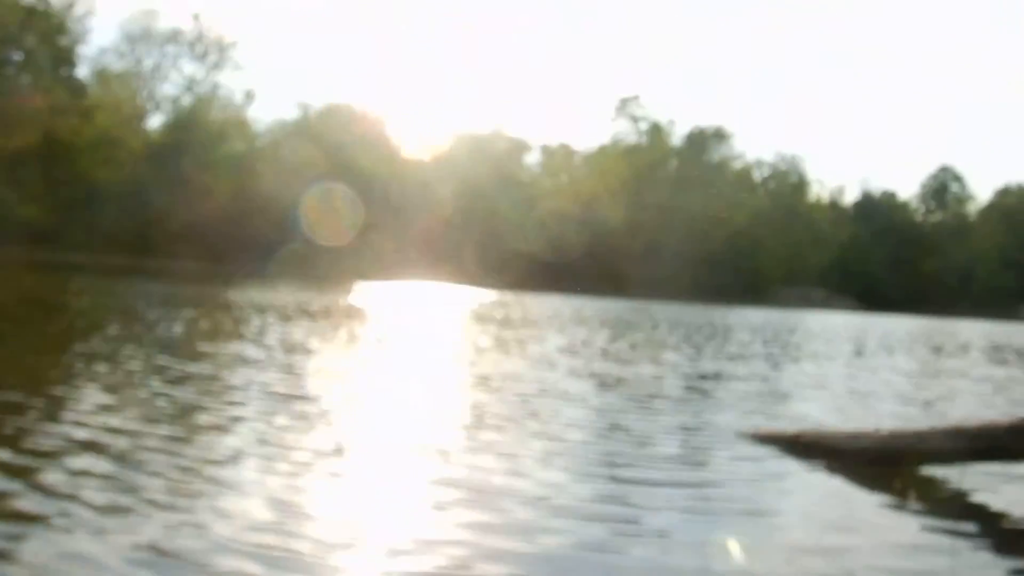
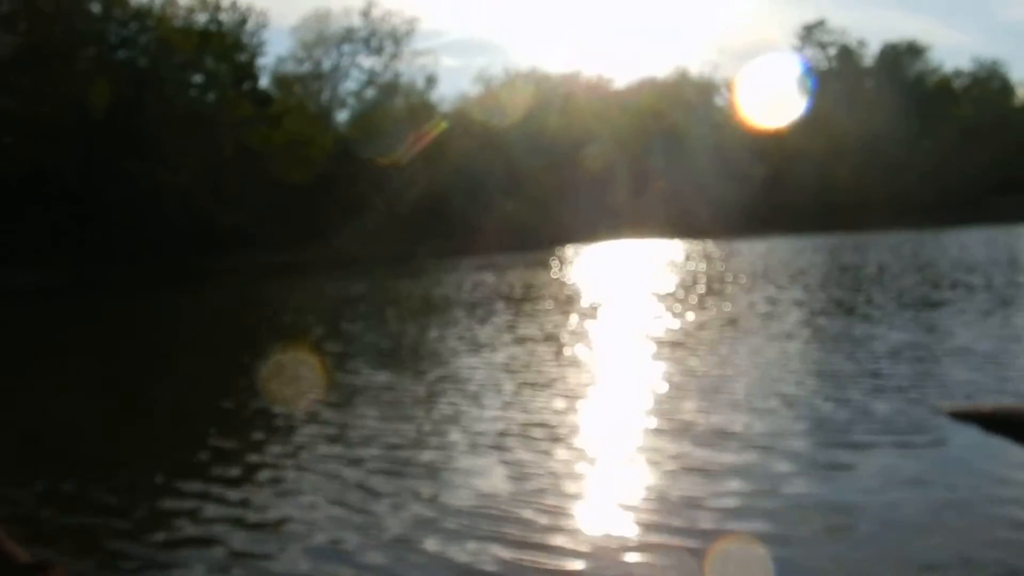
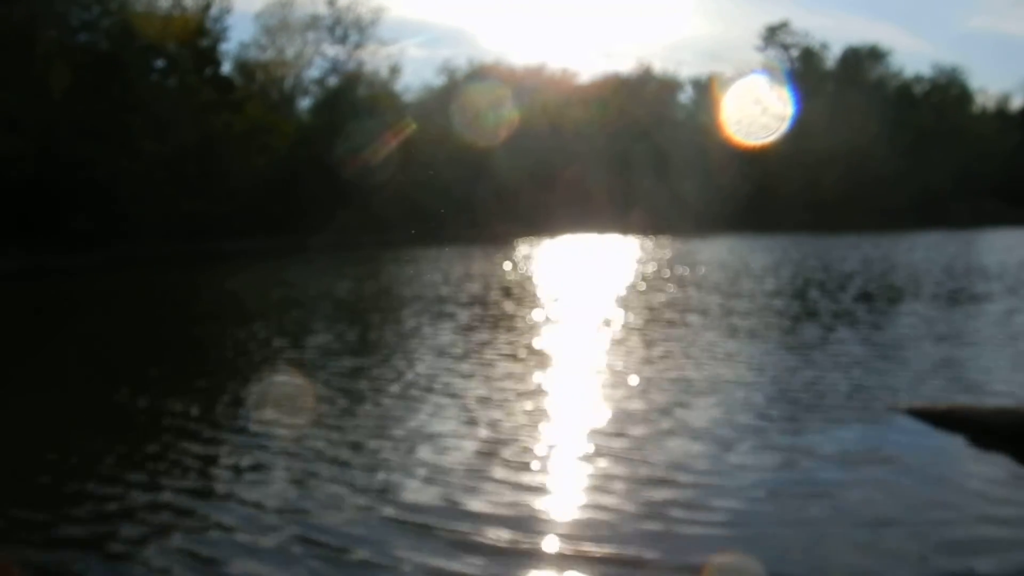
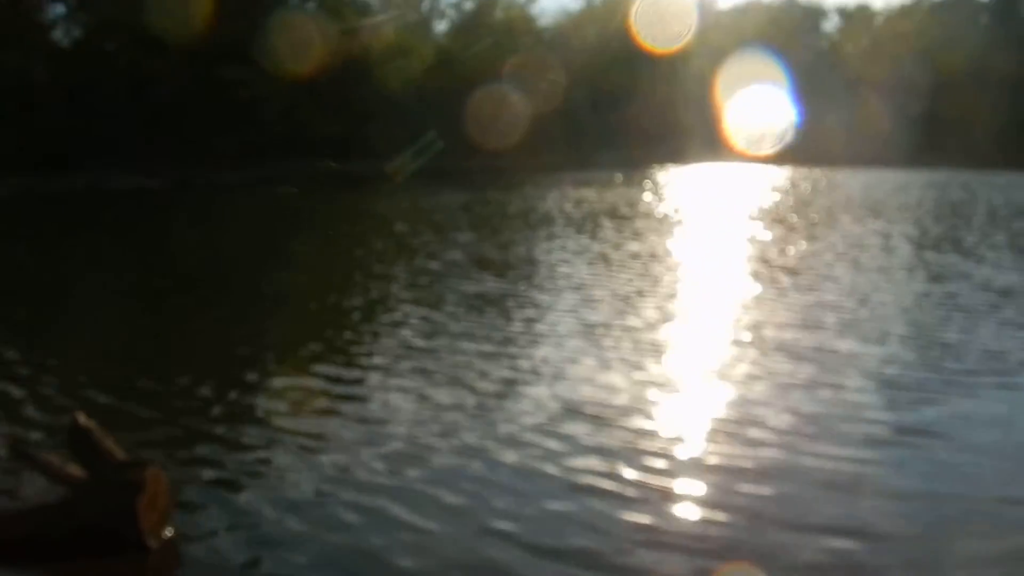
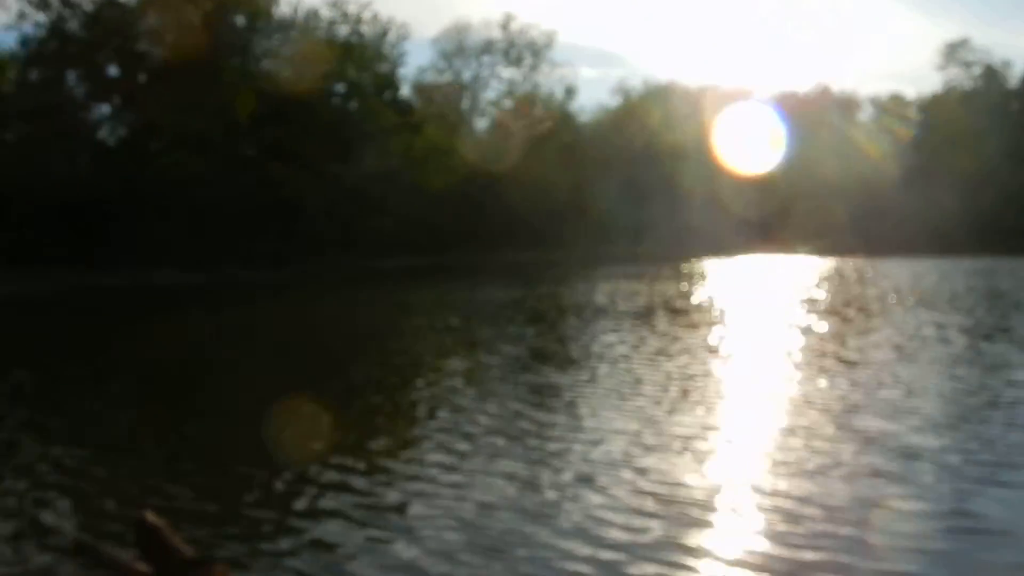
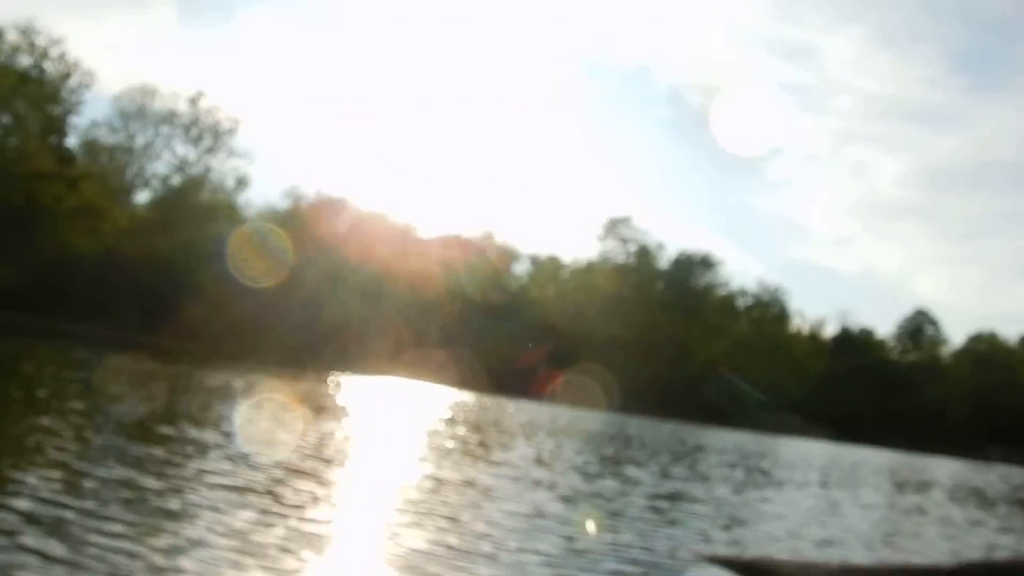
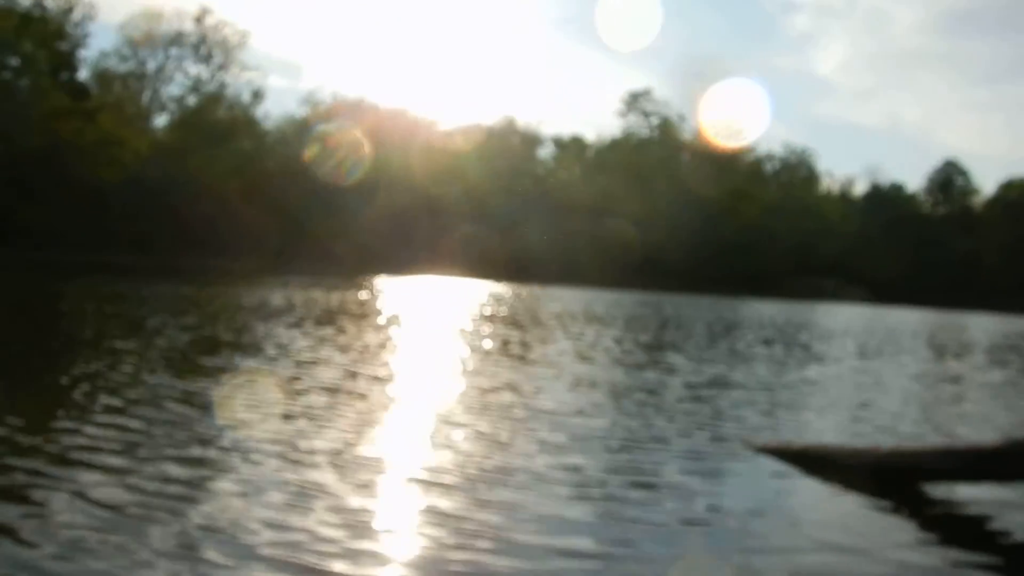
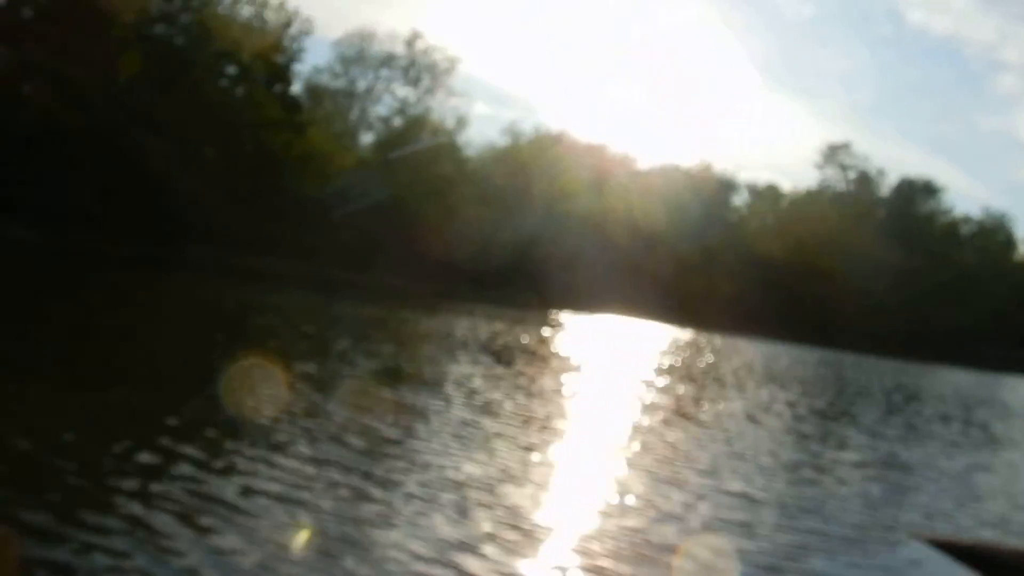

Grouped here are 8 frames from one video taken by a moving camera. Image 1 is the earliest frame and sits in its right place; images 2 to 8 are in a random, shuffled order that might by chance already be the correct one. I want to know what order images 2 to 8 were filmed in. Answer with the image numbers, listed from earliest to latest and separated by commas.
6, 7, 8, 5, 4, 2, 3
